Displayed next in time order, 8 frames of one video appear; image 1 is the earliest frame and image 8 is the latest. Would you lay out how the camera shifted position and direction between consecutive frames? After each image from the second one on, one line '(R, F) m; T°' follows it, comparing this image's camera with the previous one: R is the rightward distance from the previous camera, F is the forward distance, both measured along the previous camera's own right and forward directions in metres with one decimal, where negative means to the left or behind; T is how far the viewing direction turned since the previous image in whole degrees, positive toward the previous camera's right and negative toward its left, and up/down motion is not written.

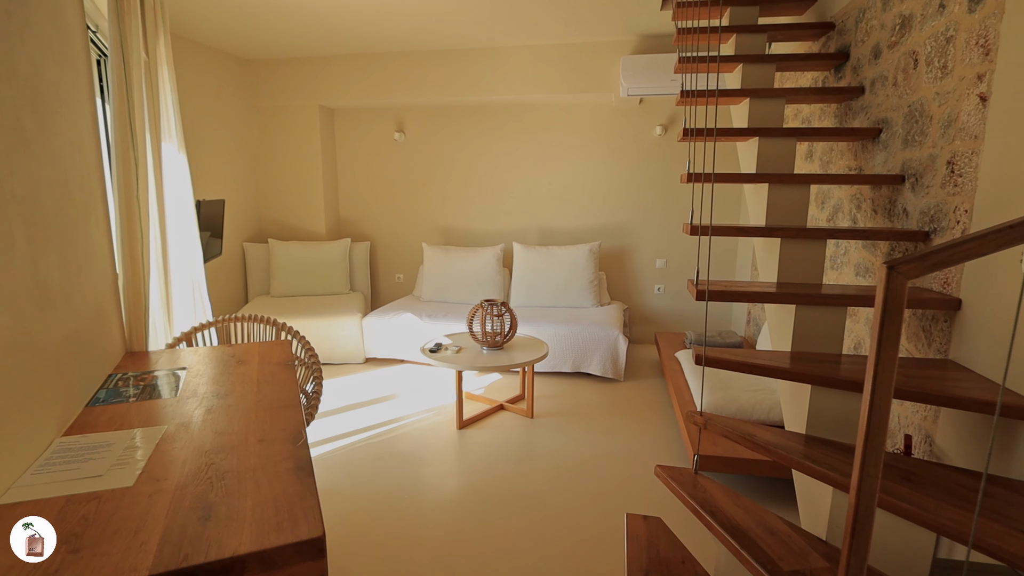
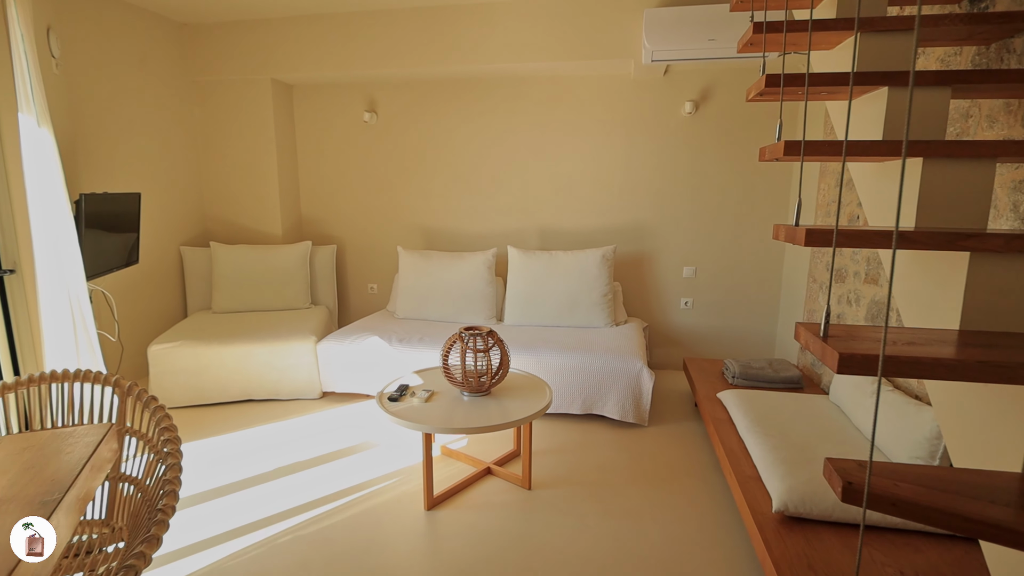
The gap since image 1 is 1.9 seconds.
(0.0, +0.8) m; 0°
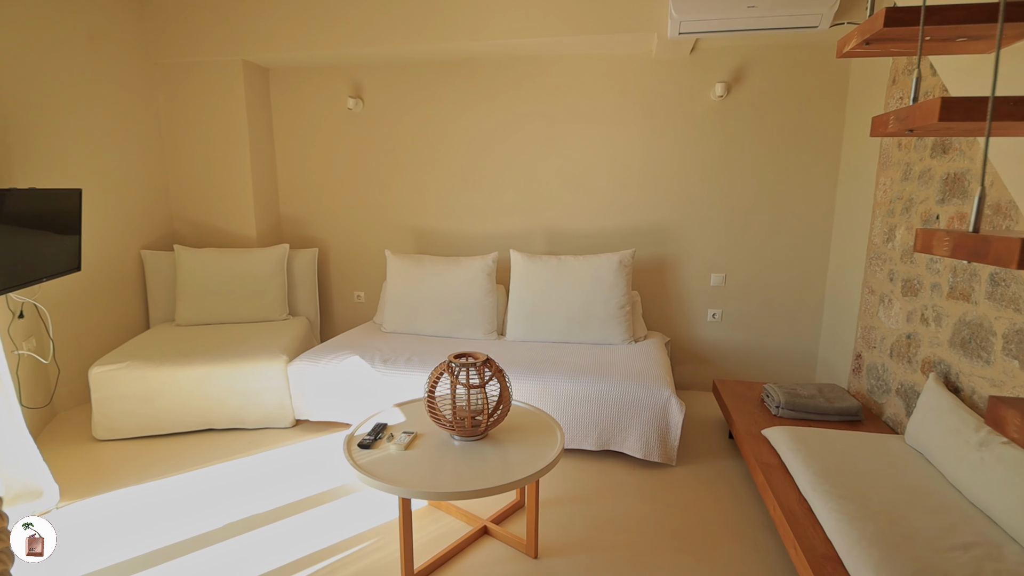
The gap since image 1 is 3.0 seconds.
(0.0, +0.5) m; 0°
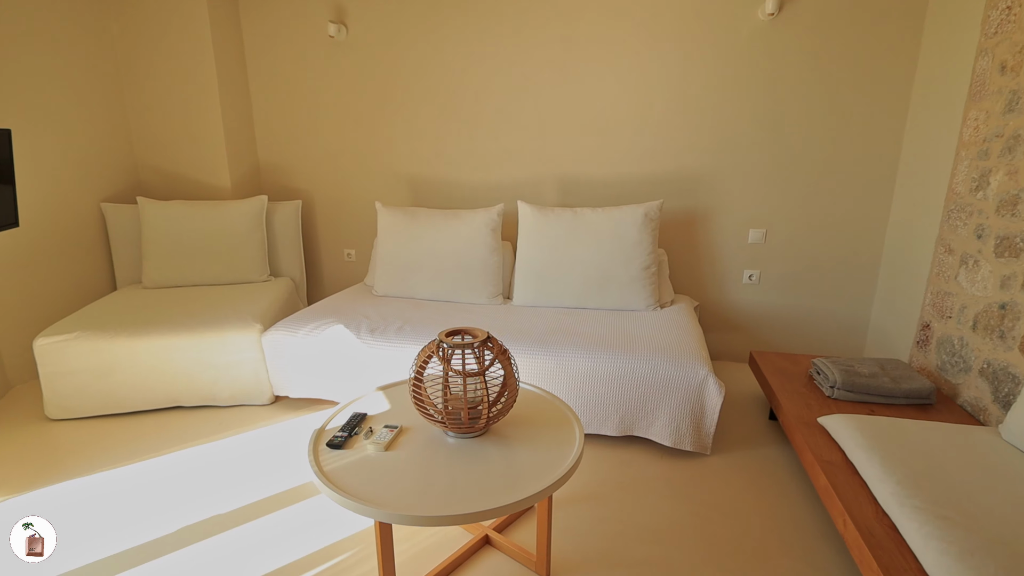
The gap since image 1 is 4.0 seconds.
(0.0, +0.4) m; -1°
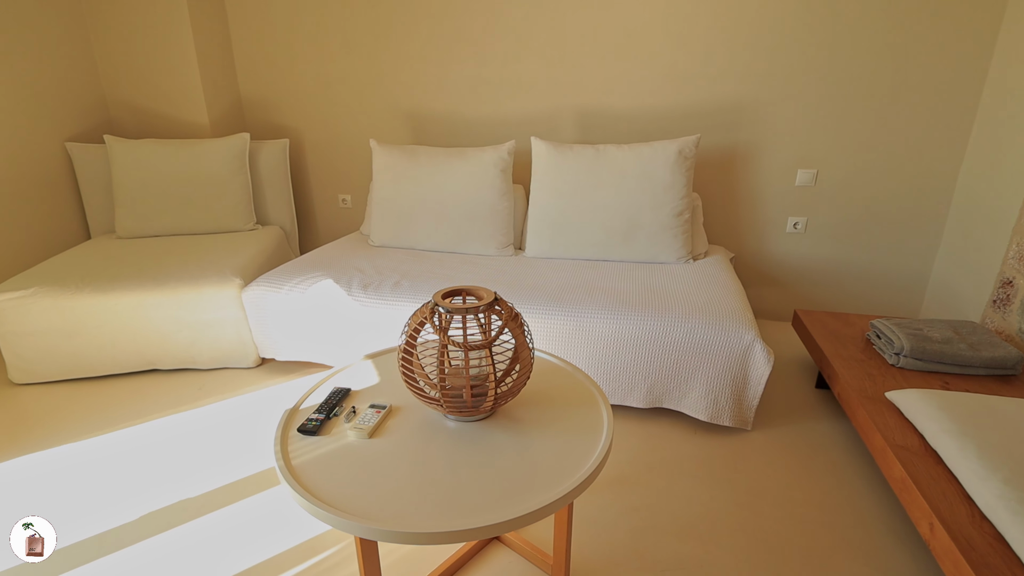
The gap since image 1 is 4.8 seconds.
(0.0, +0.3) m; -1°
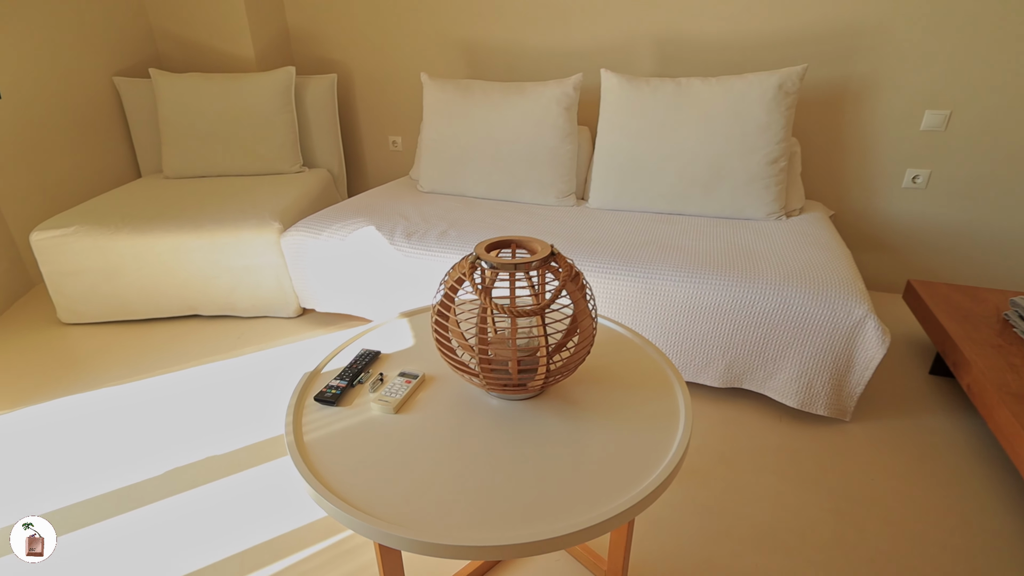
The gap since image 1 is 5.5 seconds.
(0.0, +0.2) m; -6°
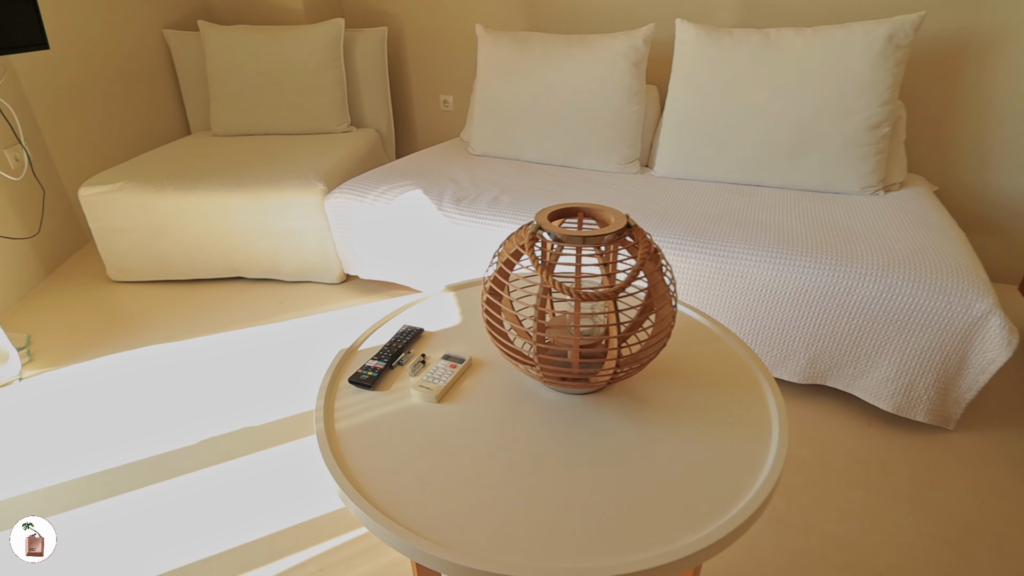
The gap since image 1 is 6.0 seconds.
(0.0, +0.1) m; -5°
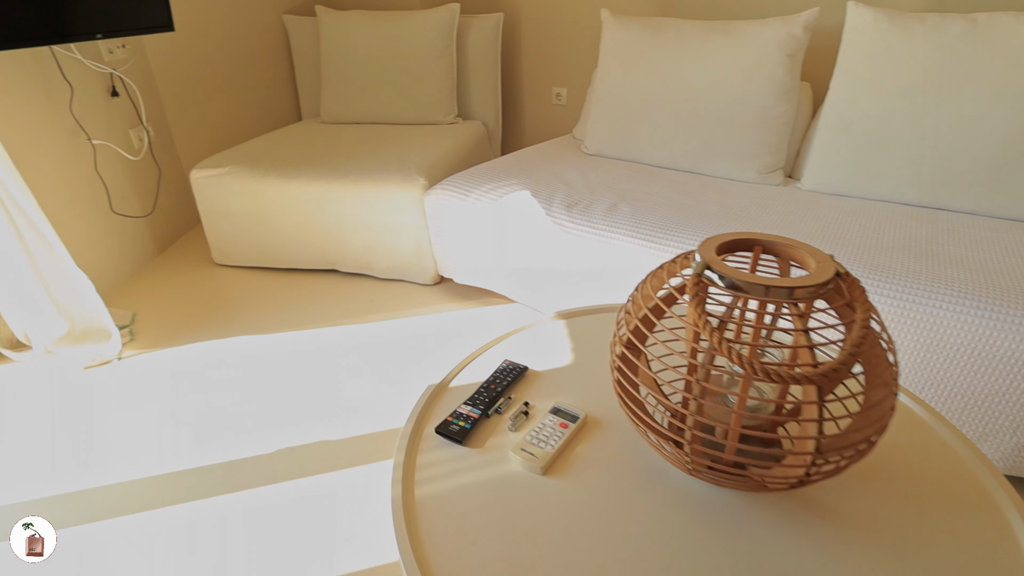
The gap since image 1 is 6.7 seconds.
(-0.1, +0.2) m; -9°
